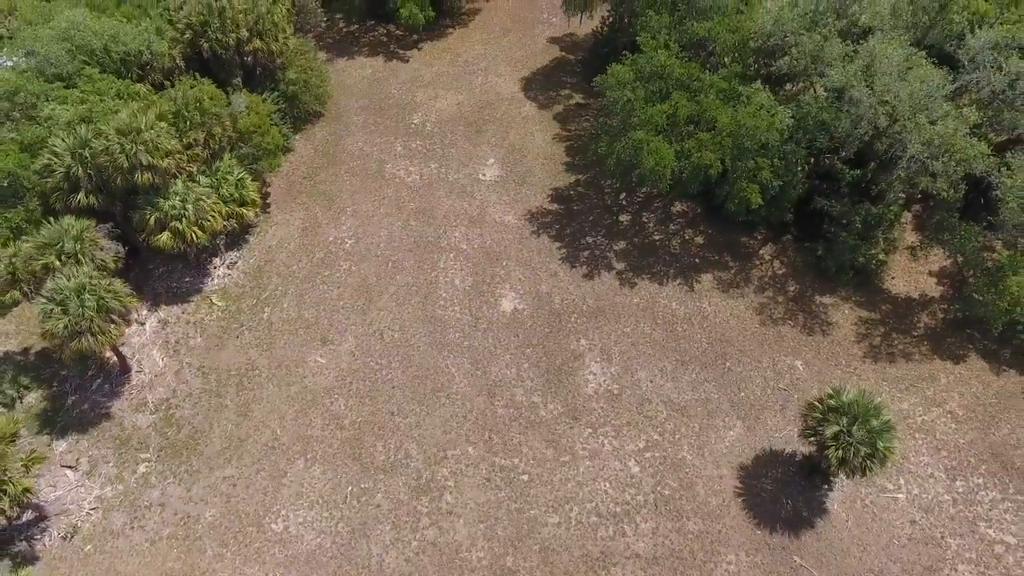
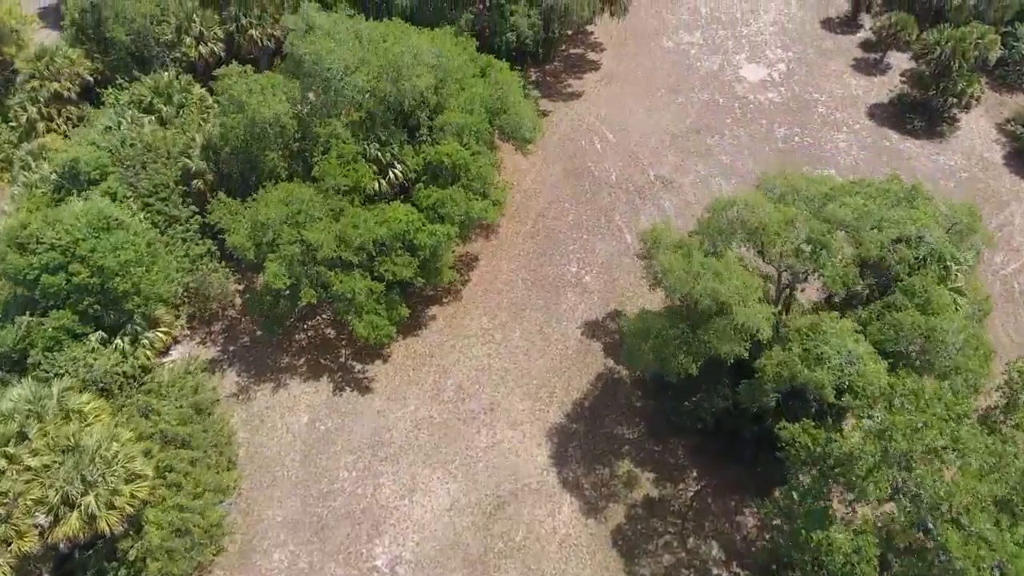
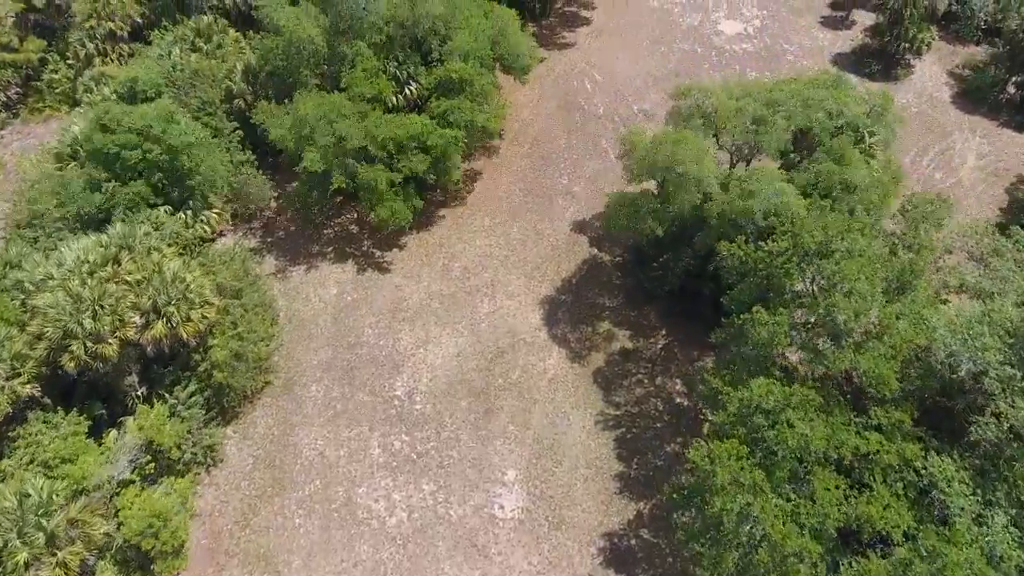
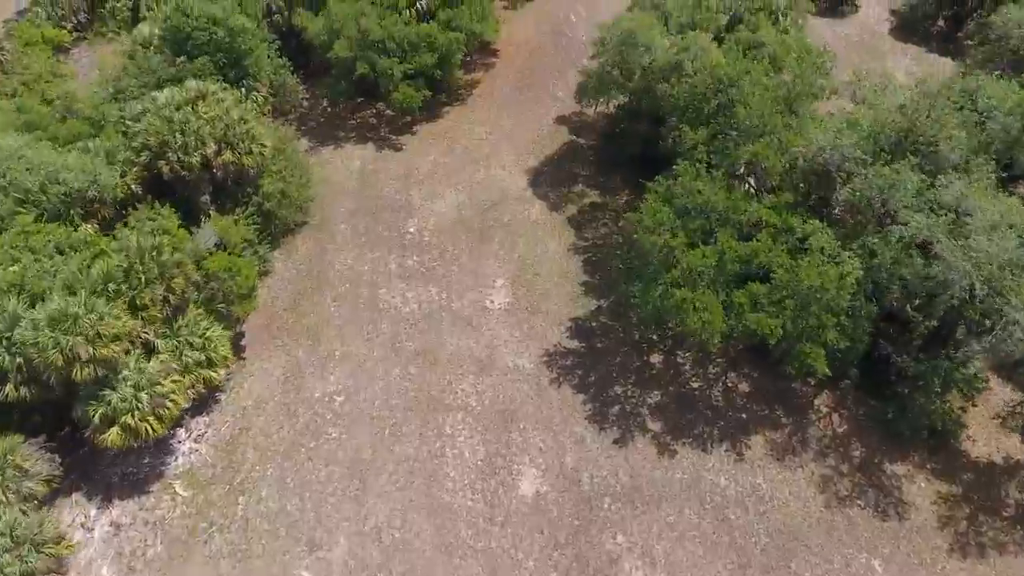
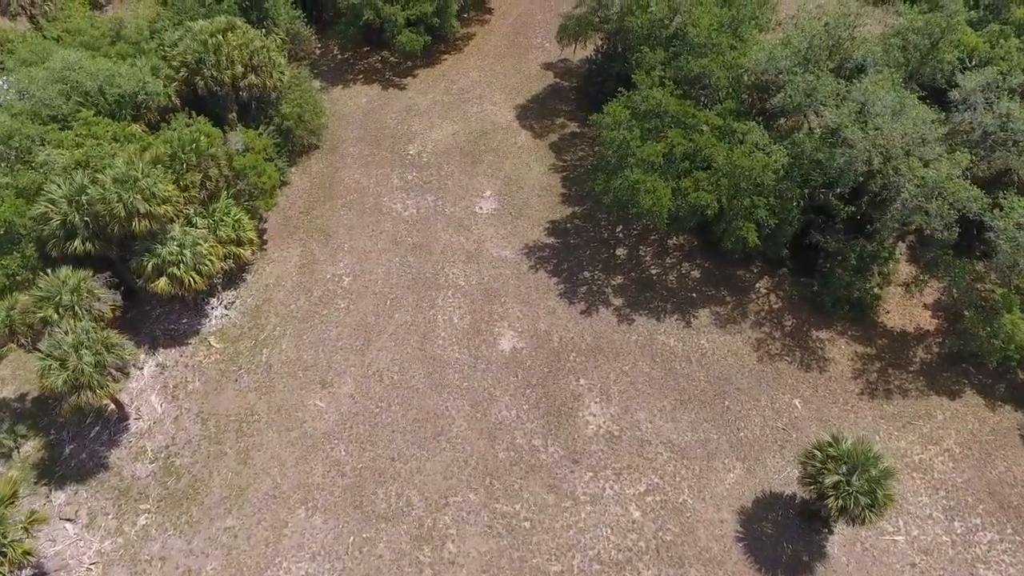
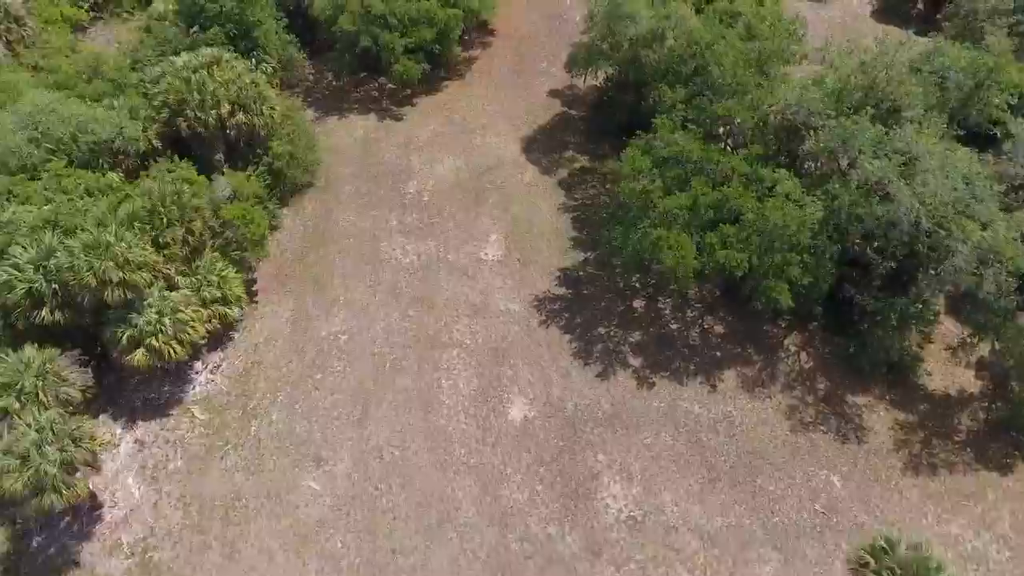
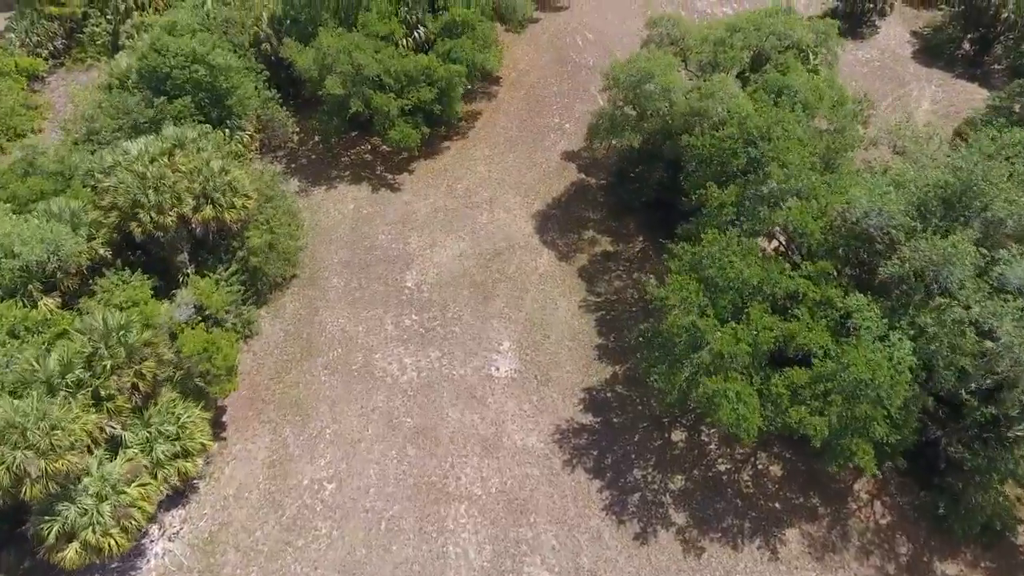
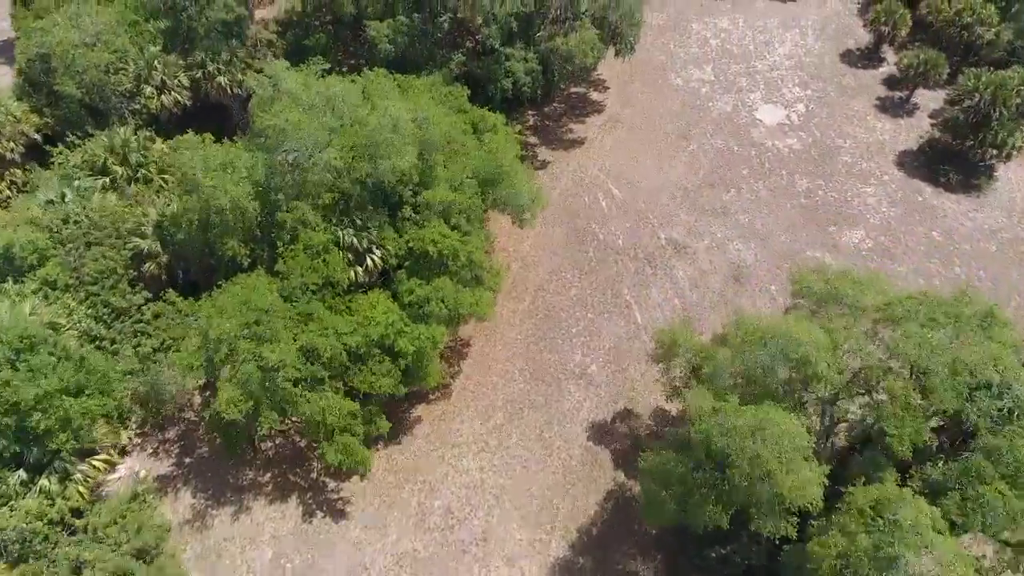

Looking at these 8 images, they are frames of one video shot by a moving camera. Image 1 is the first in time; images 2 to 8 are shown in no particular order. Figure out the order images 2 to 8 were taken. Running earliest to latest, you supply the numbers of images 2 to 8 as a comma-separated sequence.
5, 6, 4, 7, 3, 2, 8
